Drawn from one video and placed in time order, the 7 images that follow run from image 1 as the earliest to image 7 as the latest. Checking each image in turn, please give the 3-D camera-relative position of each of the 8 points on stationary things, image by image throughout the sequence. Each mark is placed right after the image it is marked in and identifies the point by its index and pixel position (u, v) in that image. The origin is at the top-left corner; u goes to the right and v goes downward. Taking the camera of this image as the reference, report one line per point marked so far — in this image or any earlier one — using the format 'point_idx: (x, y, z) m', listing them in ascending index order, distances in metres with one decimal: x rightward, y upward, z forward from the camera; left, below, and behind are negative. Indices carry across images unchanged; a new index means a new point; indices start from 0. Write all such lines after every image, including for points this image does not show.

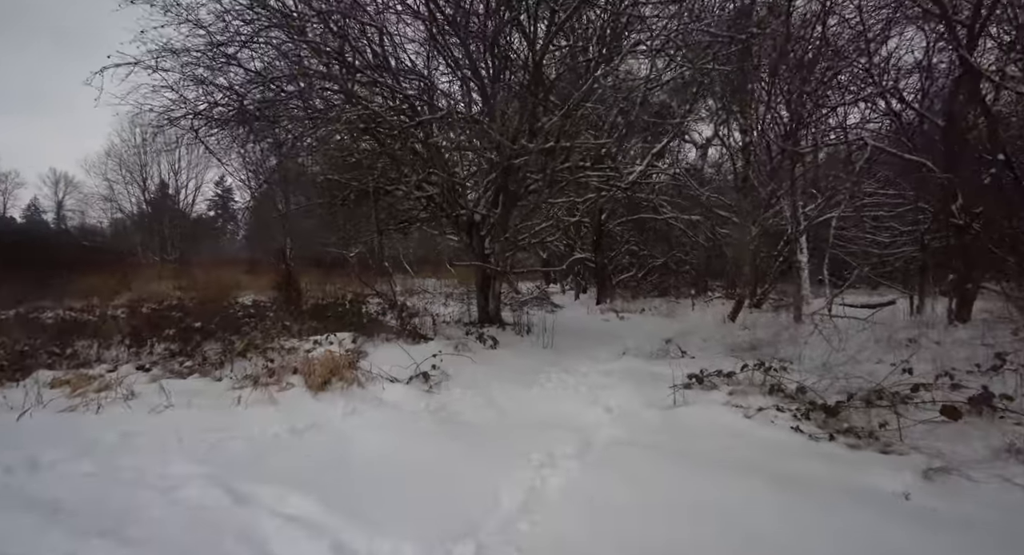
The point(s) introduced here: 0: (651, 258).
0: (+4.2, +0.6, +17.9) m
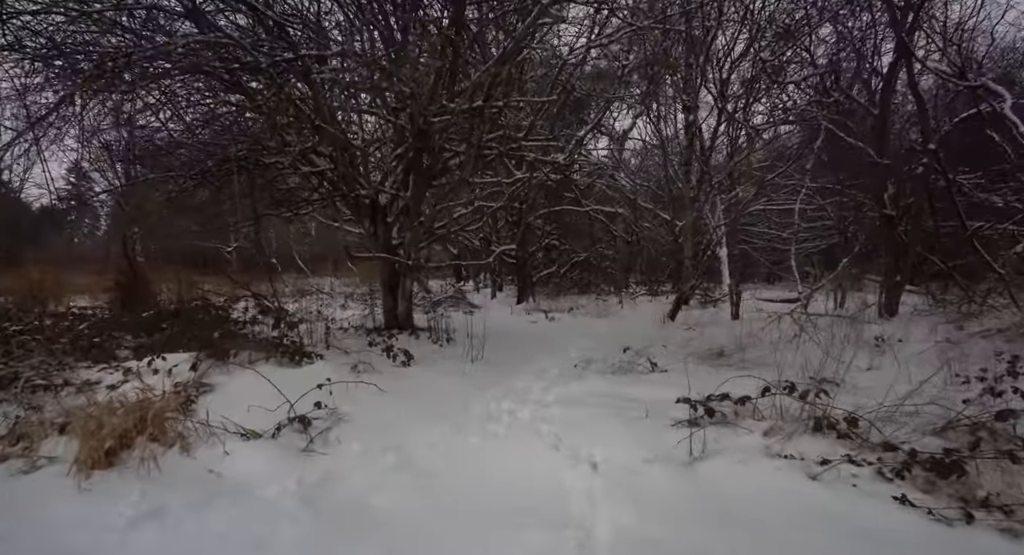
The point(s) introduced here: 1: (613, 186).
0: (+1.7, +0.7, +16.6) m
1: (+2.5, +2.3, +14.7) m
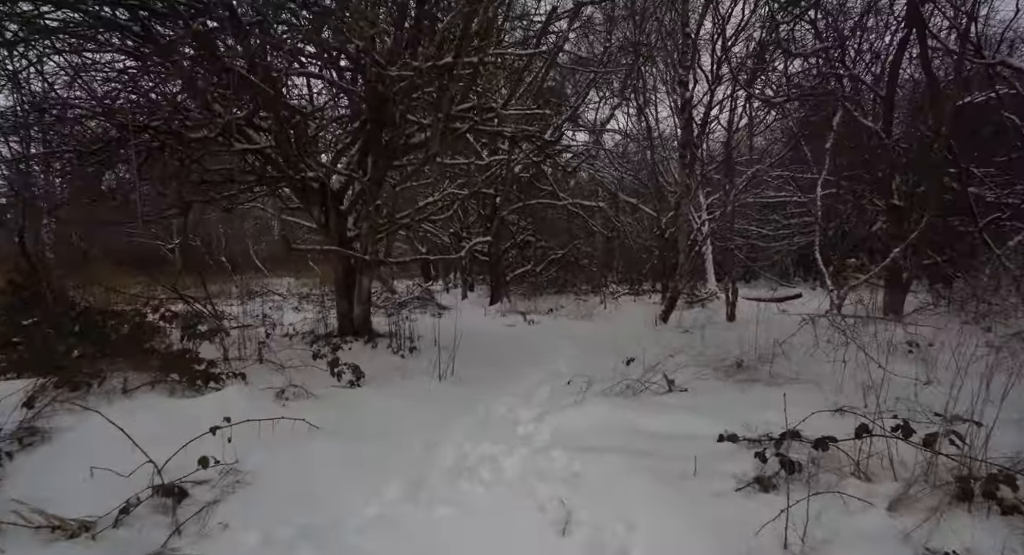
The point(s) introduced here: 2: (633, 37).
0: (+1.0, +0.7, +15.5) m
1: (+1.9, +2.4, +13.6) m
2: (+2.3, +4.5, +11.0) m
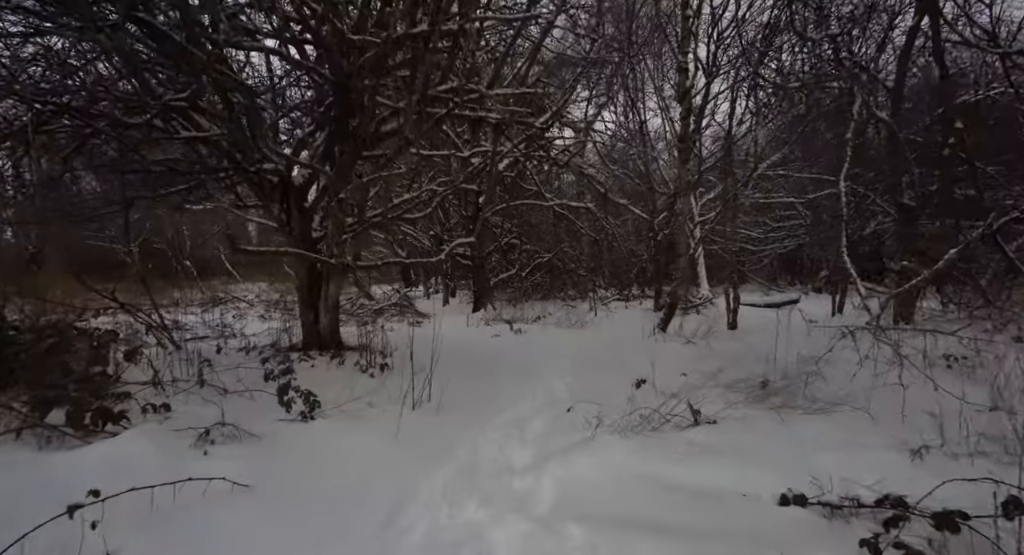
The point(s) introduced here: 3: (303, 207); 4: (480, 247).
0: (+0.6, +0.6, +14.7) m
1: (+1.5, +2.2, +12.8) m
2: (+2.0, +4.5, +10.3) m
3: (-2.4, +0.8, +6.8) m
4: (-0.7, +0.7, +12.6) m
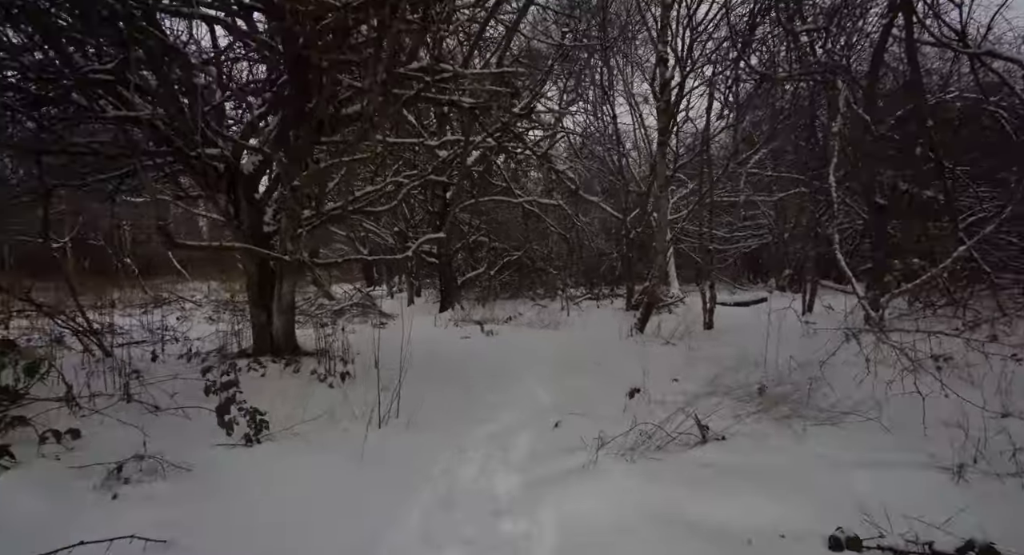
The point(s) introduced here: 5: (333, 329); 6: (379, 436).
0: (-0.2, +0.7, +14.2) m
1: (+0.8, +2.3, +12.4) m
2: (+1.5, +4.5, +9.9) m
3: (-2.7, +0.8, +6.1) m
4: (-1.4, +0.7, +12.0) m
5: (-2.3, -0.7, +7.4) m
6: (-0.8, -0.9, +3.4) m
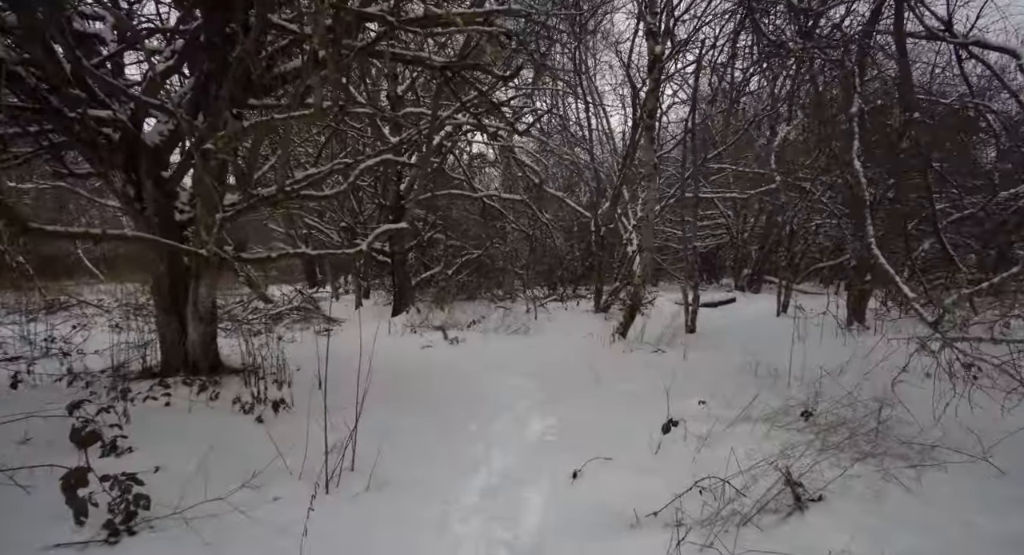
0: (-1.2, +0.6, +13.2) m
1: (0.0, +2.3, +11.5) m
2: (+0.9, +4.5, +9.0) m
3: (-2.9, +0.8, +4.8) m
4: (-2.1, +0.7, +10.8) m
5: (-2.6, -0.7, +6.2) m
6: (-0.8, -0.9, +2.3) m
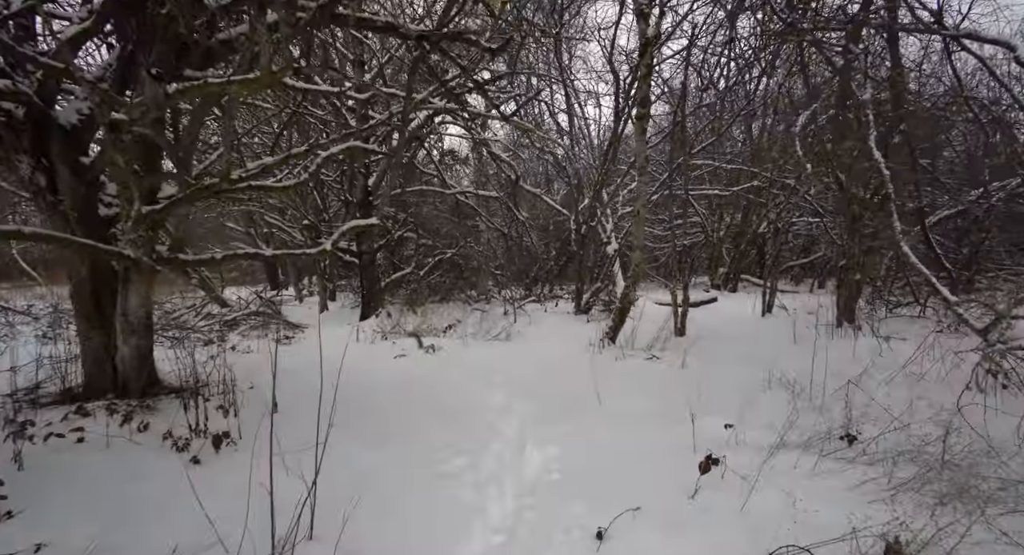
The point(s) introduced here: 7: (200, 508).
0: (-1.7, +0.6, +12.5) m
1: (-0.4, +2.3, +10.9) m
2: (+0.6, +4.5, +8.4) m
3: (-3.0, +0.8, +4.1) m
4: (-2.5, +0.7, +10.1) m
5: (-2.8, -0.7, +5.4) m
6: (-0.7, -0.9, +1.7) m
7: (-1.3, -0.8, +2.3) m
